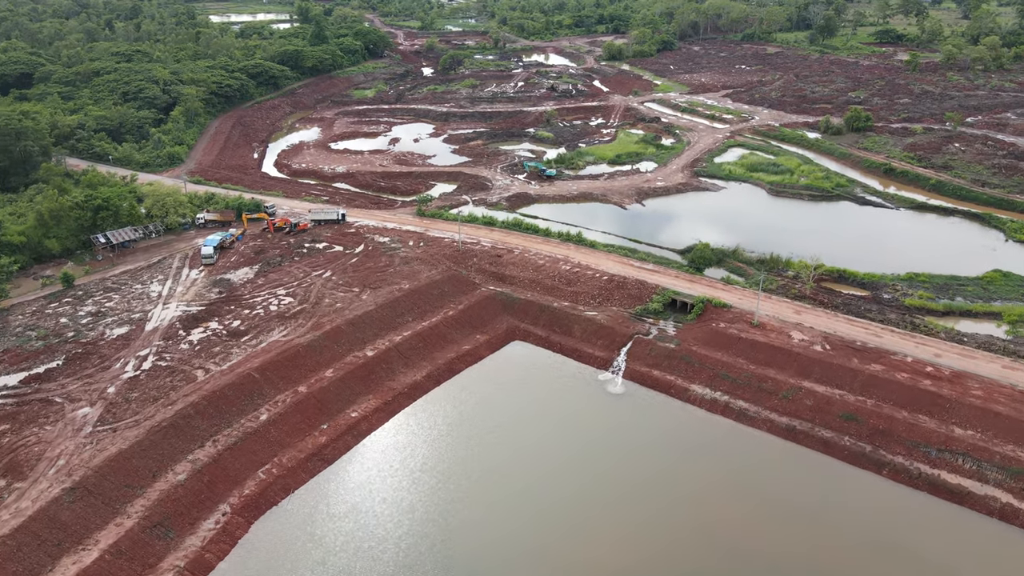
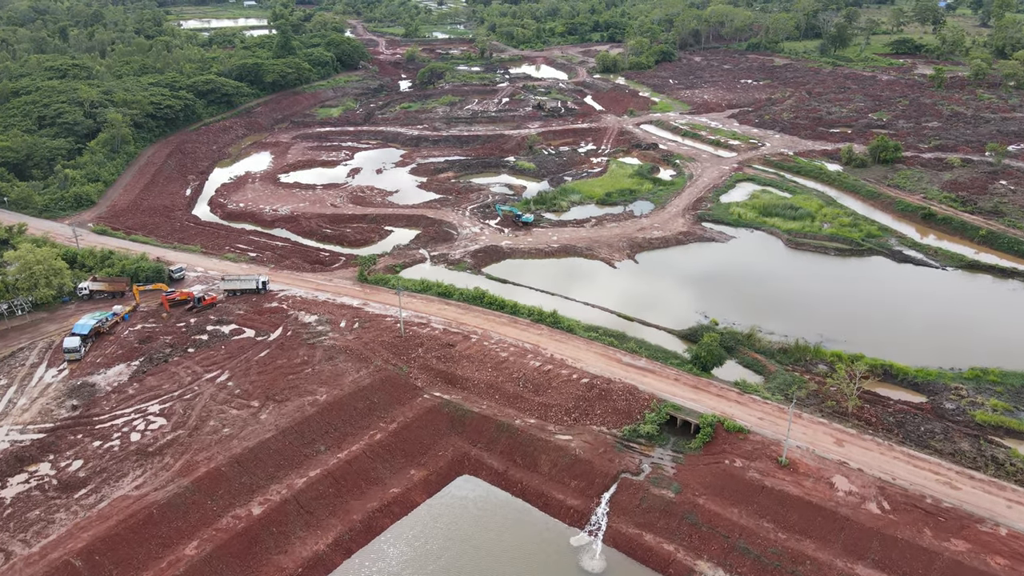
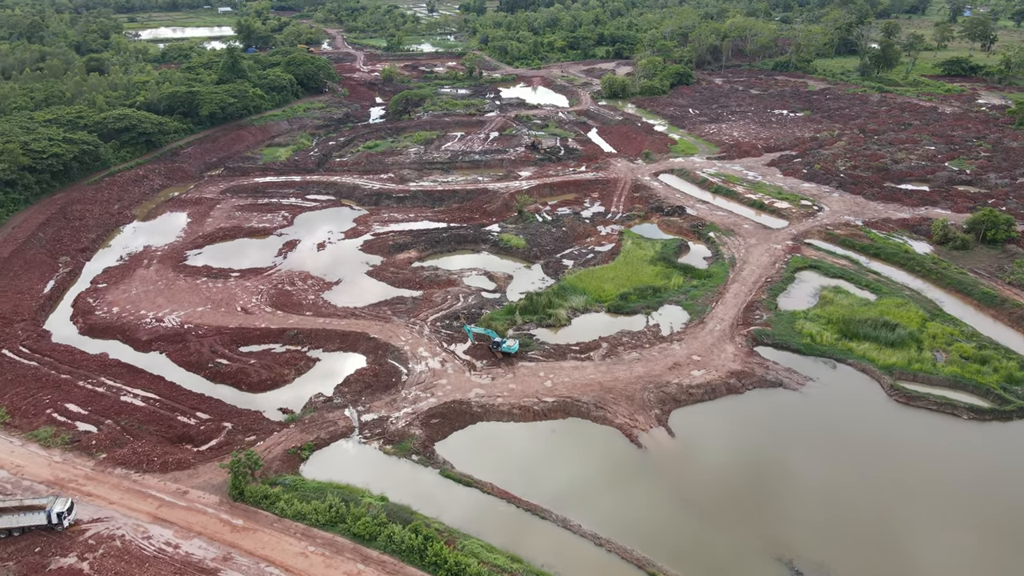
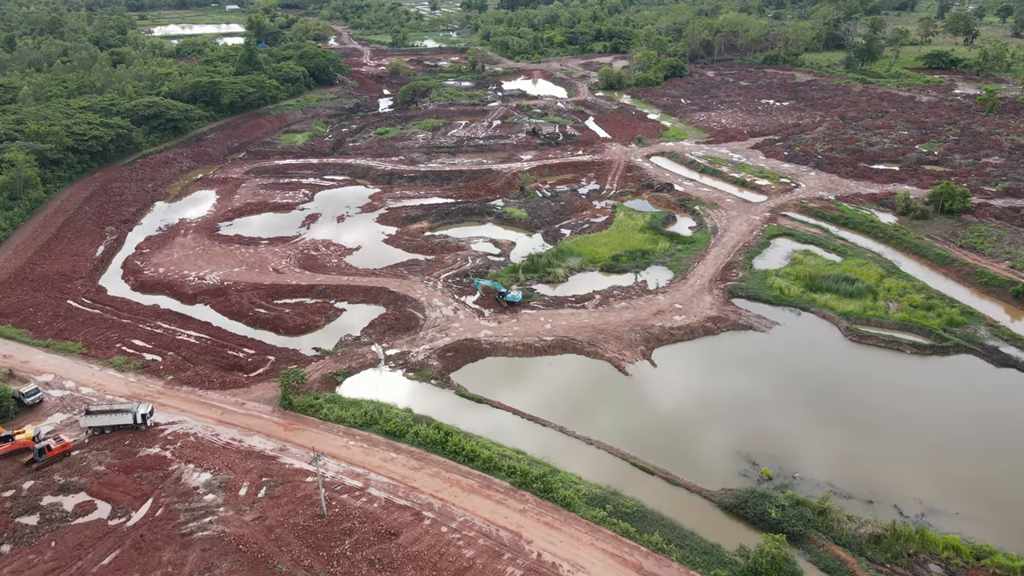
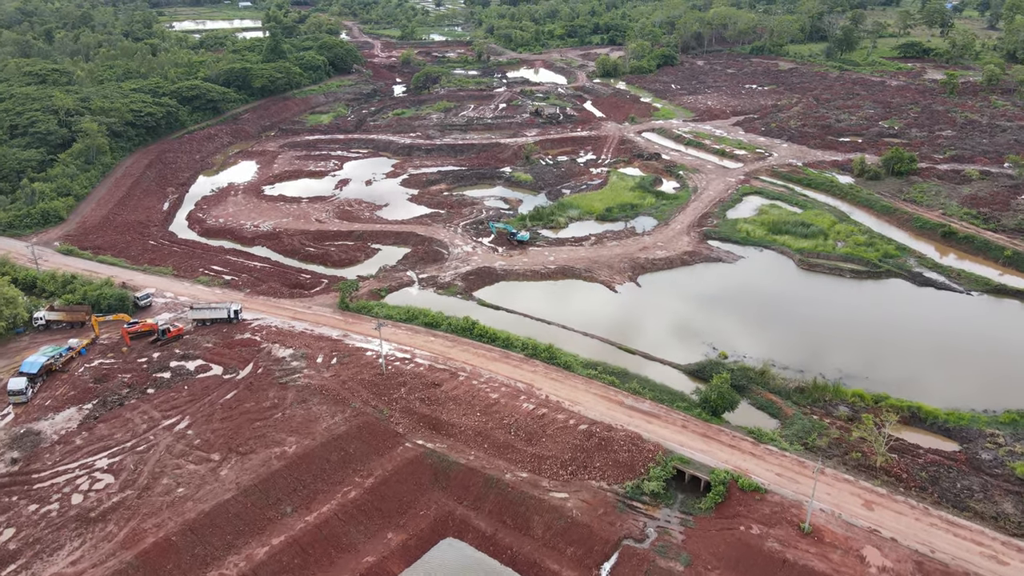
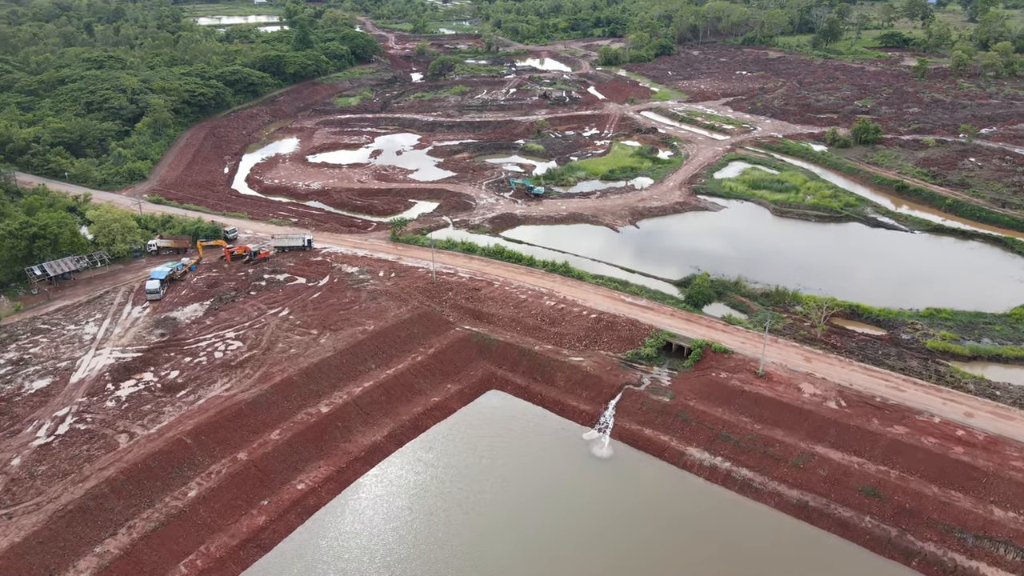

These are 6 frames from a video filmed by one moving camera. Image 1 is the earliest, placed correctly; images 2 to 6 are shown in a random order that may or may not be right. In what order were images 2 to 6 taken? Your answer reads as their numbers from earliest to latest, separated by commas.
6, 2, 5, 4, 3
